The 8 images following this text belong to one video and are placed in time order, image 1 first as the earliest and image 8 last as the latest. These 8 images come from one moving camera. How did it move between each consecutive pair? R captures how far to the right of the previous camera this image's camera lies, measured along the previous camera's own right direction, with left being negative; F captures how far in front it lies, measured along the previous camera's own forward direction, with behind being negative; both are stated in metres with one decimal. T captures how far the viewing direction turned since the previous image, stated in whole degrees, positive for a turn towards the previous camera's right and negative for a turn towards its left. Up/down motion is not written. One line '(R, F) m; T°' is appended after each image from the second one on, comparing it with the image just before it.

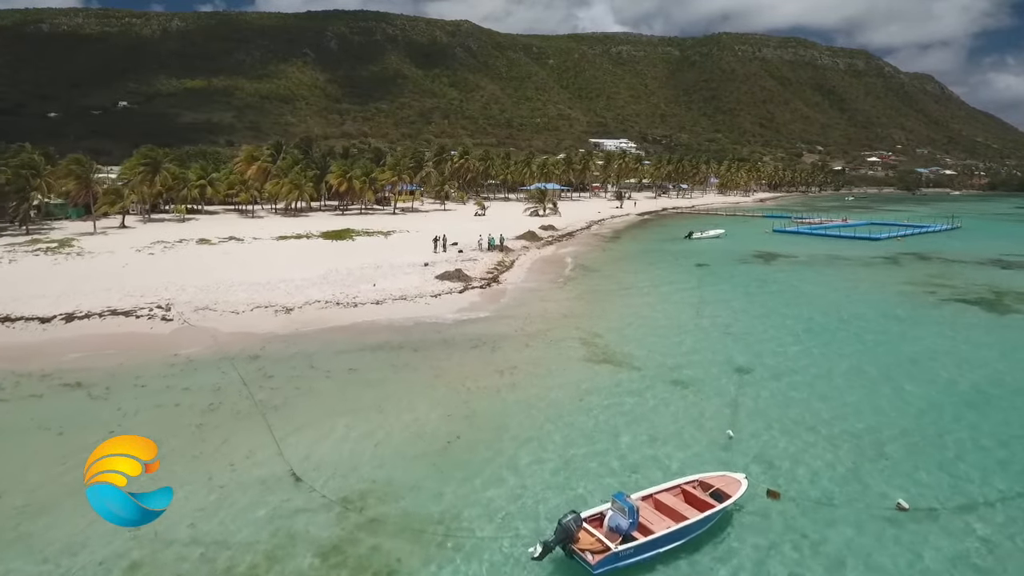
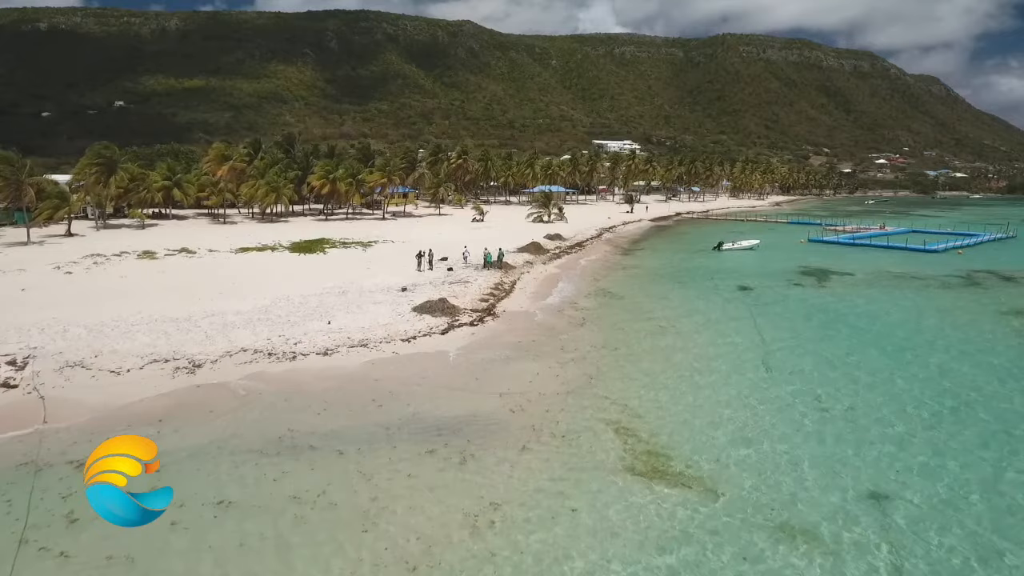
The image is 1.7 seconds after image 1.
(0.0, +7.1) m; 0°
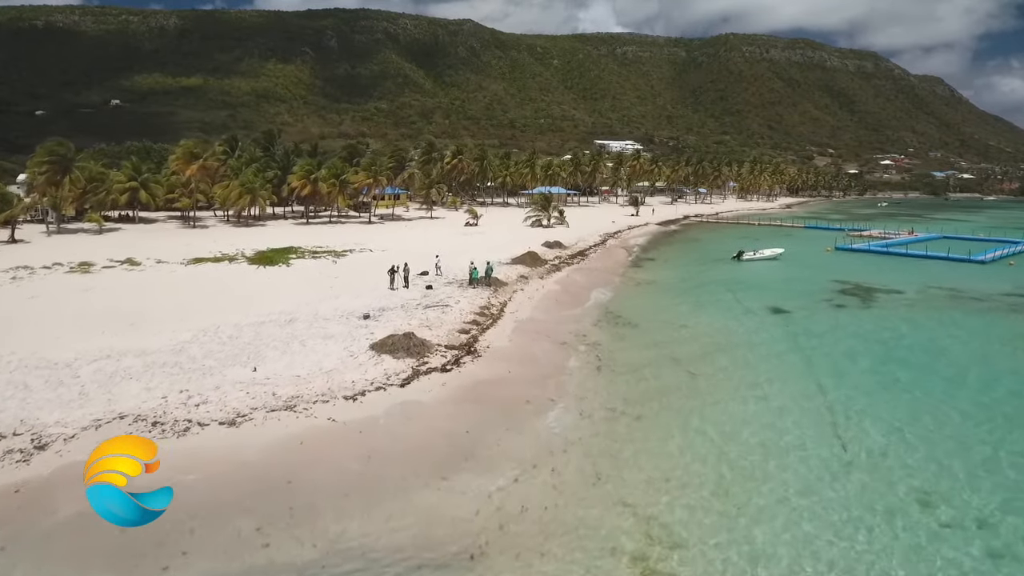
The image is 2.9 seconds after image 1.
(+0.5, +5.2) m; 0°
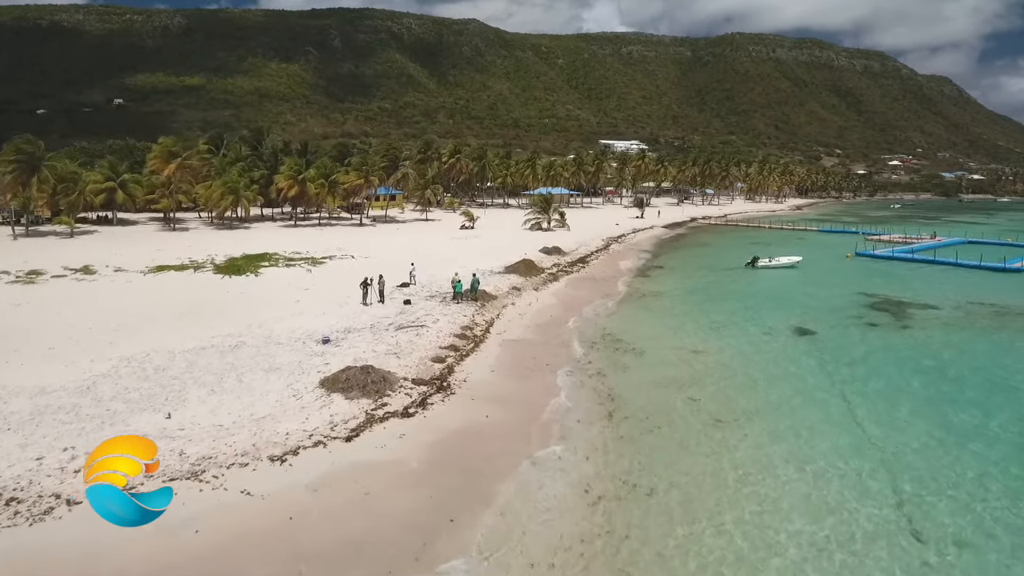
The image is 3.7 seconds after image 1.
(+0.6, +3.2) m; 0°
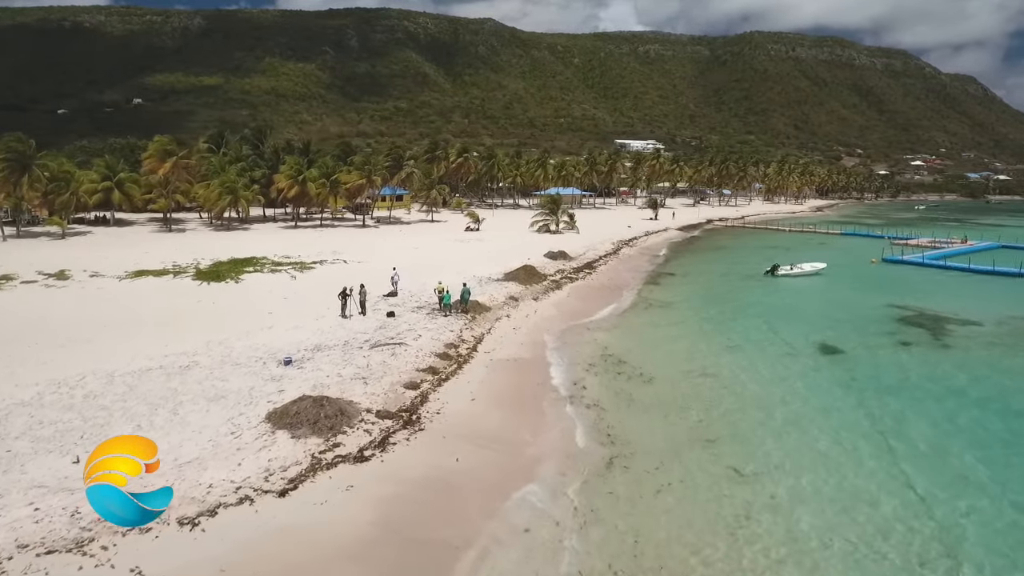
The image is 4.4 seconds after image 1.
(+0.8, +2.2) m; -1°
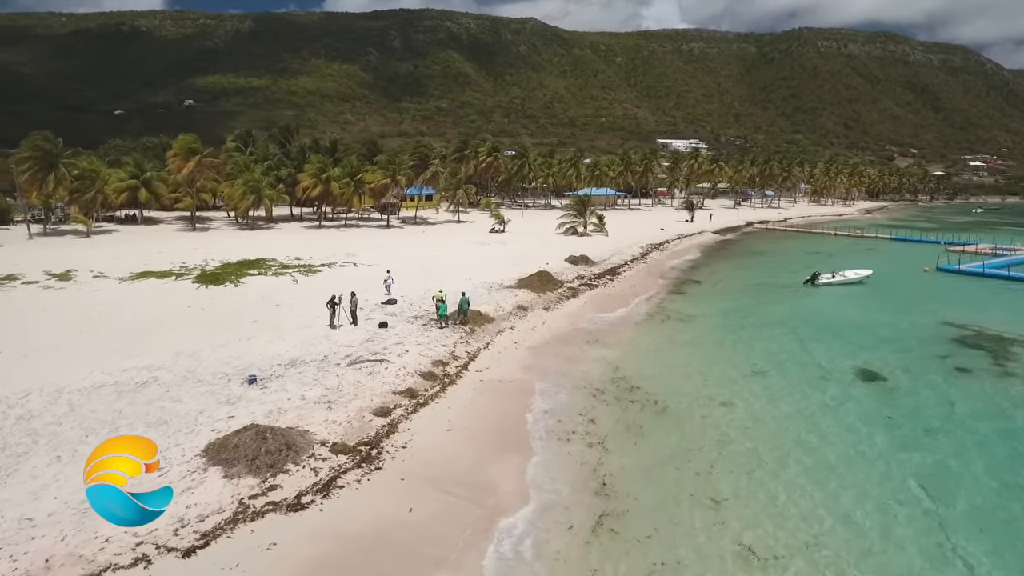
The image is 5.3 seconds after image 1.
(+1.2, +1.9) m; -4°
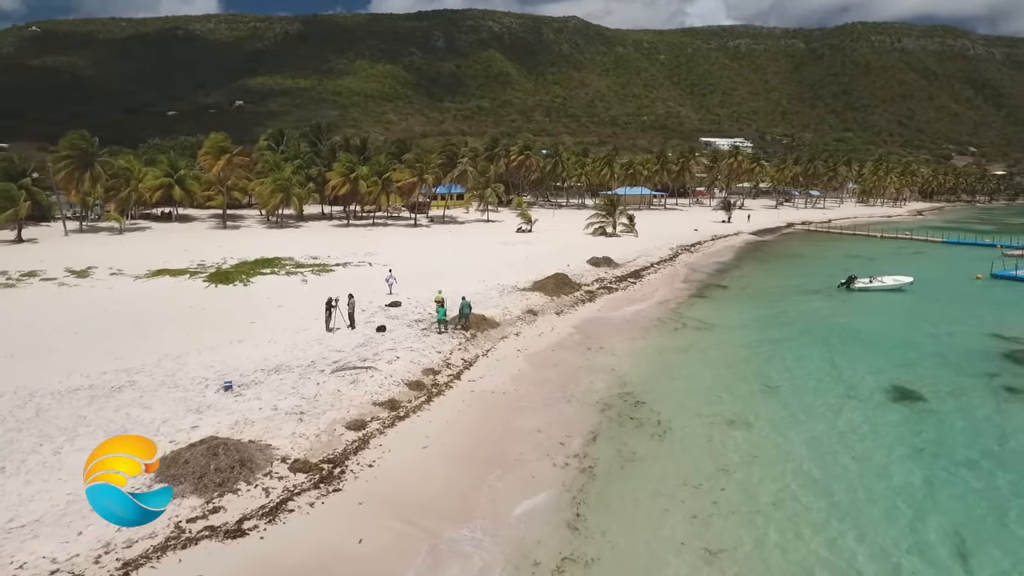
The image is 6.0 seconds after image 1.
(+1.1, +1.1) m; -4°
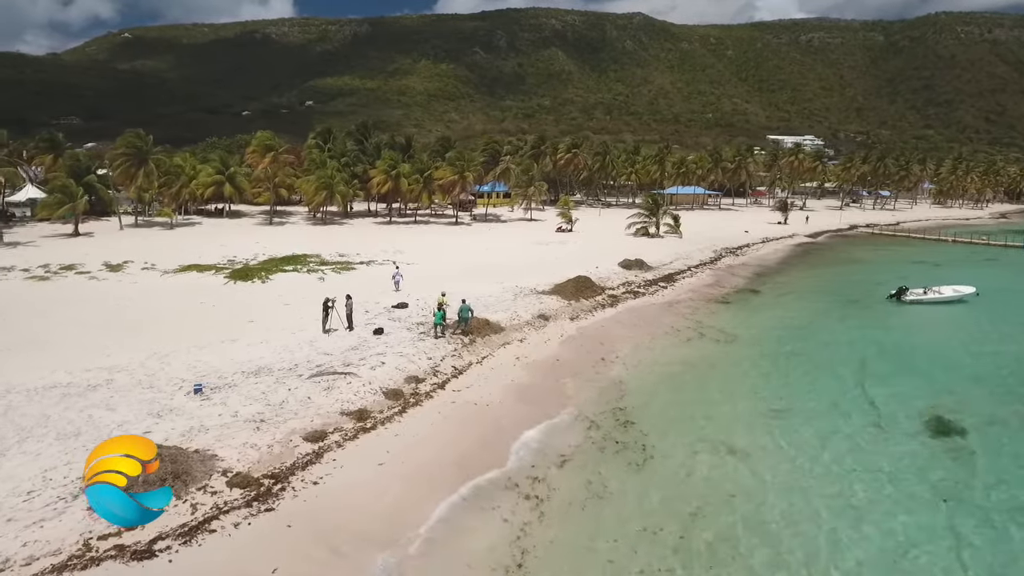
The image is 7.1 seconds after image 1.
(+1.7, +1.1) m; -5°
